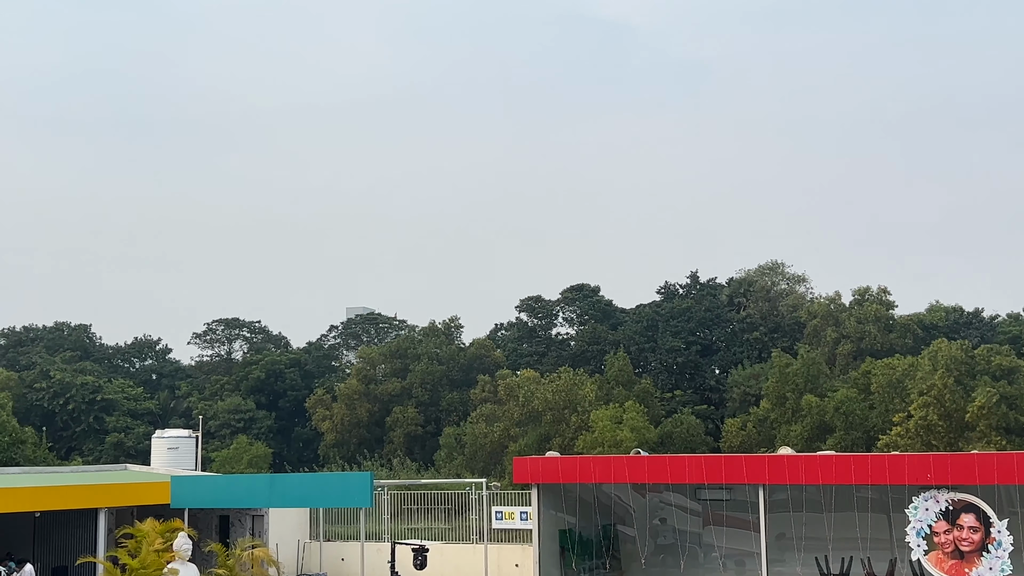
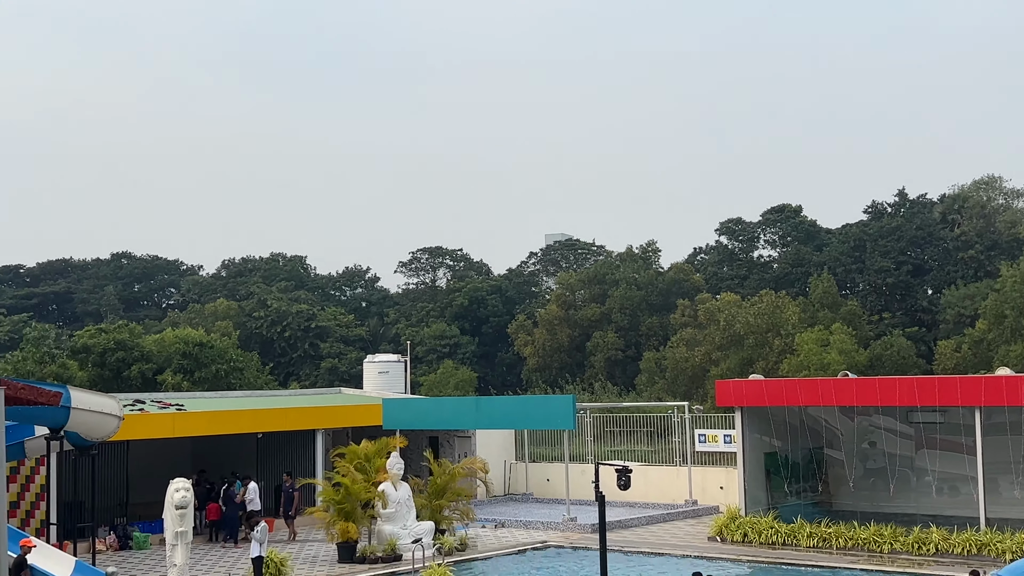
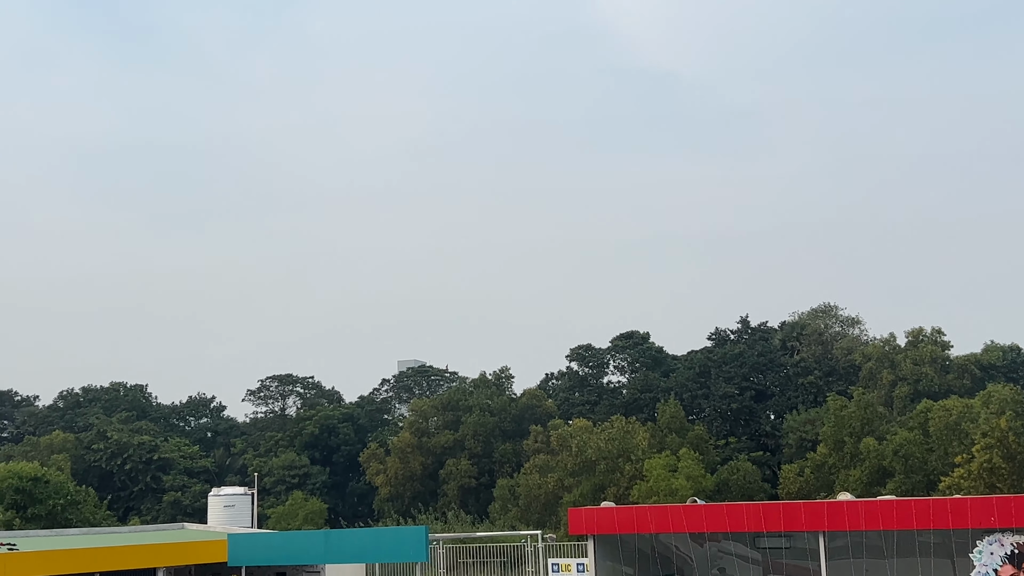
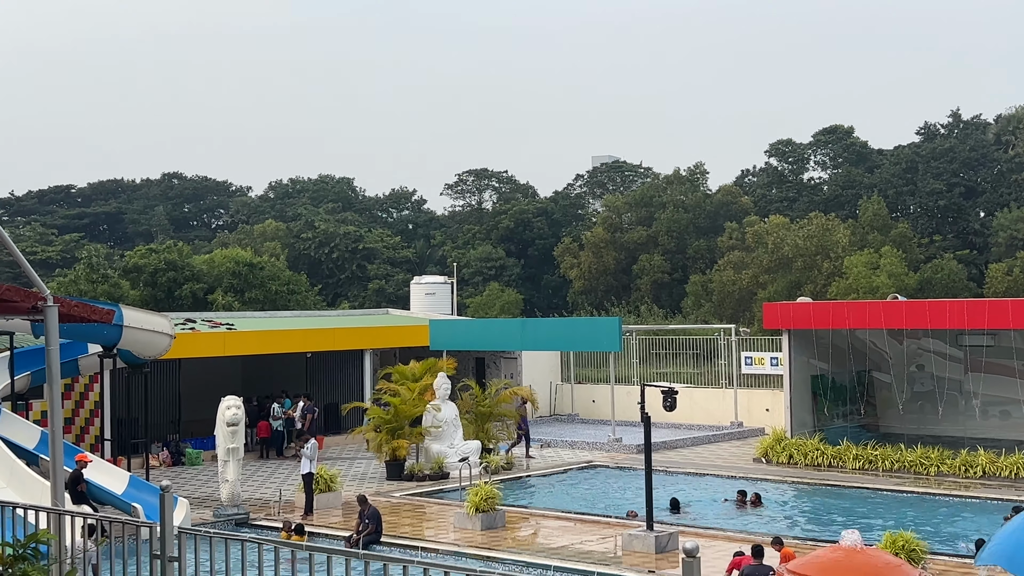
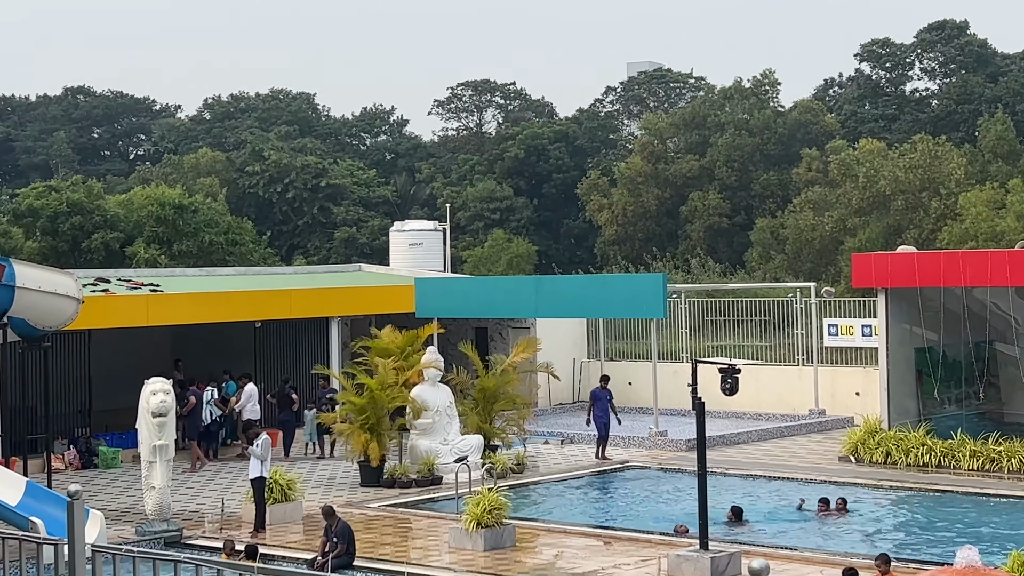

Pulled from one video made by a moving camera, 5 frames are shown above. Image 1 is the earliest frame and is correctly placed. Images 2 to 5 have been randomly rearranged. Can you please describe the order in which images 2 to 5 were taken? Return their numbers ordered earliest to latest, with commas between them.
3, 2, 4, 5
